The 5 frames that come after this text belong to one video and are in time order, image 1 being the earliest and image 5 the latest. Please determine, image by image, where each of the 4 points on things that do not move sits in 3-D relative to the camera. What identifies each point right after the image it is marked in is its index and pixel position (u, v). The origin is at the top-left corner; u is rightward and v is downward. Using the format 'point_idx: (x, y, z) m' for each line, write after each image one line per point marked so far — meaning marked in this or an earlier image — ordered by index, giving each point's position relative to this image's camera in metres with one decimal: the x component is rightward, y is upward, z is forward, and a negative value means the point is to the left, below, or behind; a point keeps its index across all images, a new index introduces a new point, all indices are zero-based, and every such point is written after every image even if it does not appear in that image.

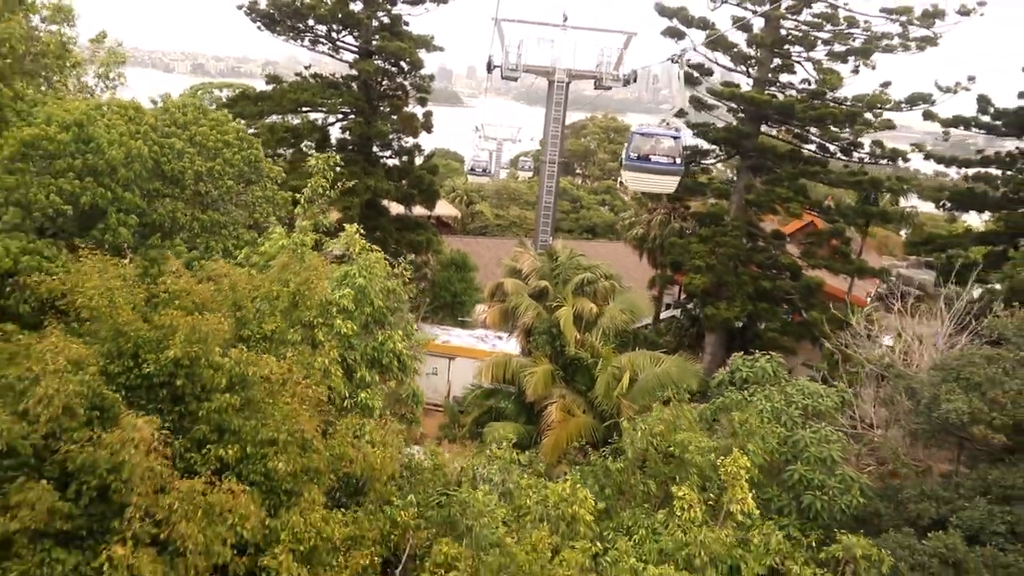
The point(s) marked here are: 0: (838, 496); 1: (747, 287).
0: (+2.0, -1.3, +7.2) m
1: (+3.0, 0.0, +14.9) m
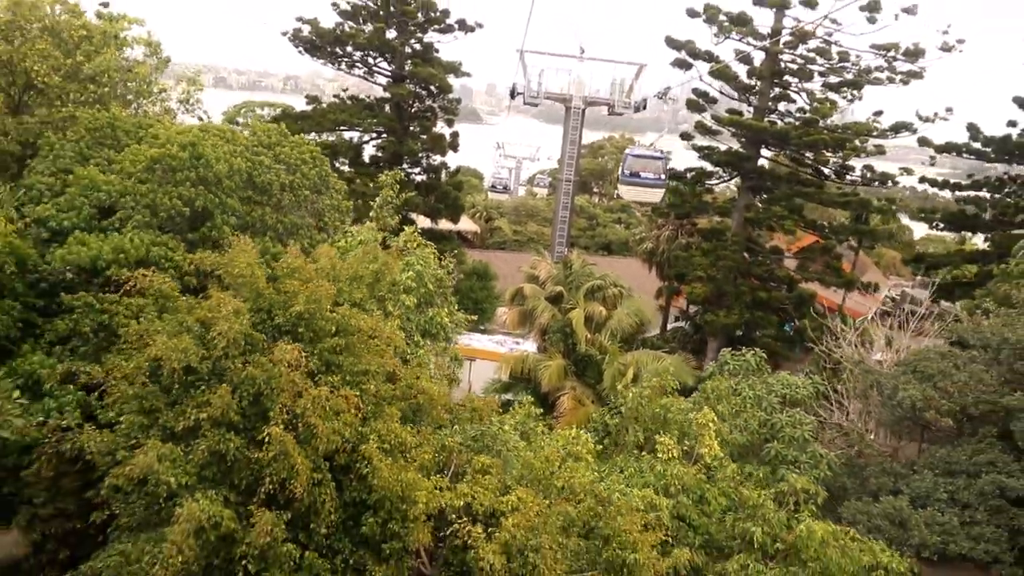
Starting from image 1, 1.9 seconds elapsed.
0: (+2.2, -1.3, +8.6) m
1: (+3.3, -0.1, +16.2) m
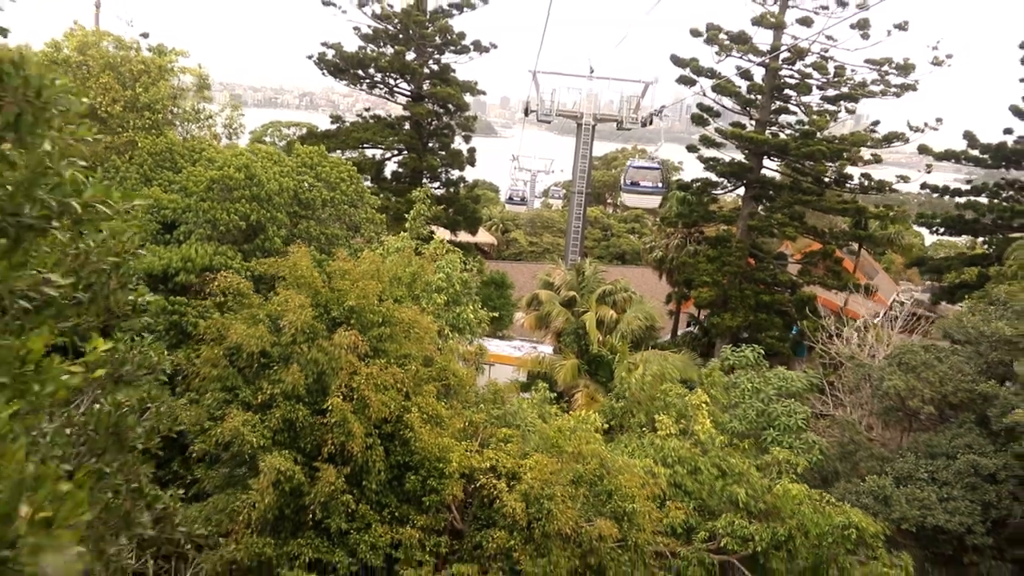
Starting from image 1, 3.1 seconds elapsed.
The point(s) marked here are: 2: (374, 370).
0: (+2.3, -1.3, +9.5) m
1: (+3.5, -0.2, +17.1) m
2: (-0.6, -0.4, +5.3) m
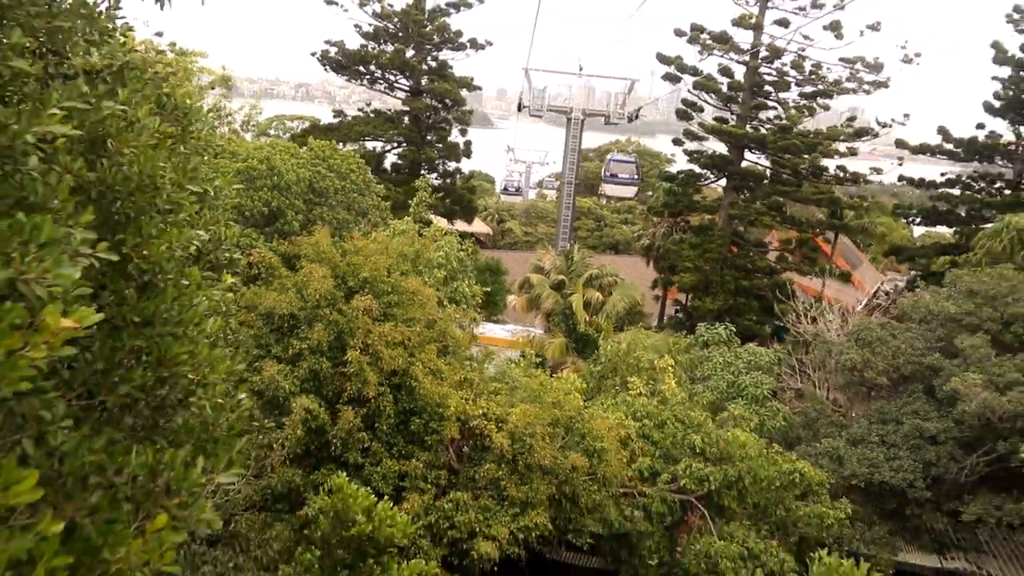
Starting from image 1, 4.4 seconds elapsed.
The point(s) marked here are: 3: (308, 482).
0: (+2.2, -1.1, +10.5) m
1: (+3.4, 0.0, +18.2) m
2: (-0.7, -0.2, +6.4) m
3: (-1.1, -1.0, +6.1) m
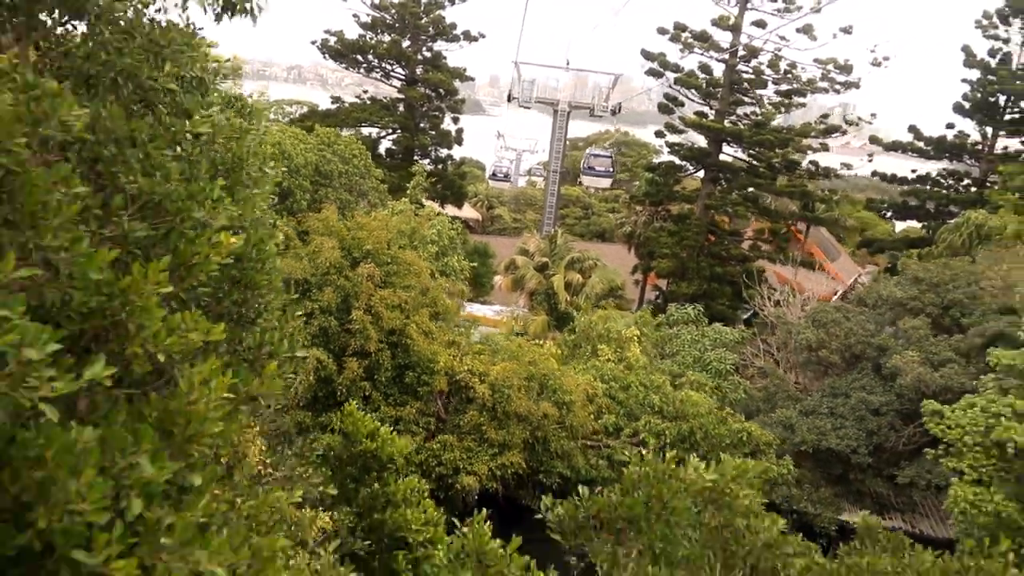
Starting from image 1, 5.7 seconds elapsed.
0: (+2.1, -1.0, +11.6) m
1: (+3.2, +0.3, +19.2) m
2: (-0.8, 0.0, +7.4) m
3: (-1.2, -0.8, +7.1) m
